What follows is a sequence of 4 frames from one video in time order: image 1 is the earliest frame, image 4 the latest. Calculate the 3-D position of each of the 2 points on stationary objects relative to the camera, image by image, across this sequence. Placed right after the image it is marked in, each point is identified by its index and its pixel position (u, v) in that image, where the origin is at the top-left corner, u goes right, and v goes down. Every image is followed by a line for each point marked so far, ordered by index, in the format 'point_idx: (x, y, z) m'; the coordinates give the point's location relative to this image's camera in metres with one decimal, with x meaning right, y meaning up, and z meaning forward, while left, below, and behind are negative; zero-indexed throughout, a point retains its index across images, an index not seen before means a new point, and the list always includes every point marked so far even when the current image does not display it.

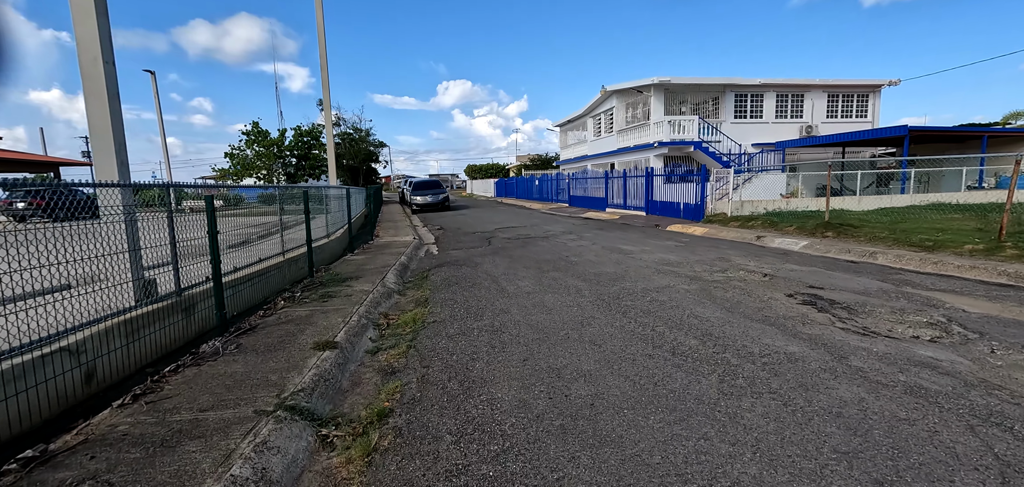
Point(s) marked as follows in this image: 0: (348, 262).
0: (-3.1, -0.4, +8.8) m
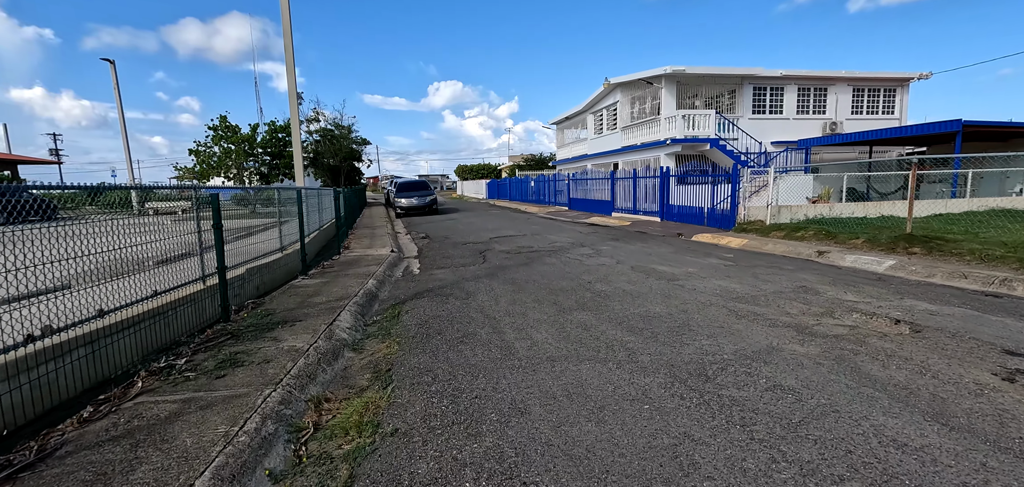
0: (-3.1, -0.7, +6.5) m
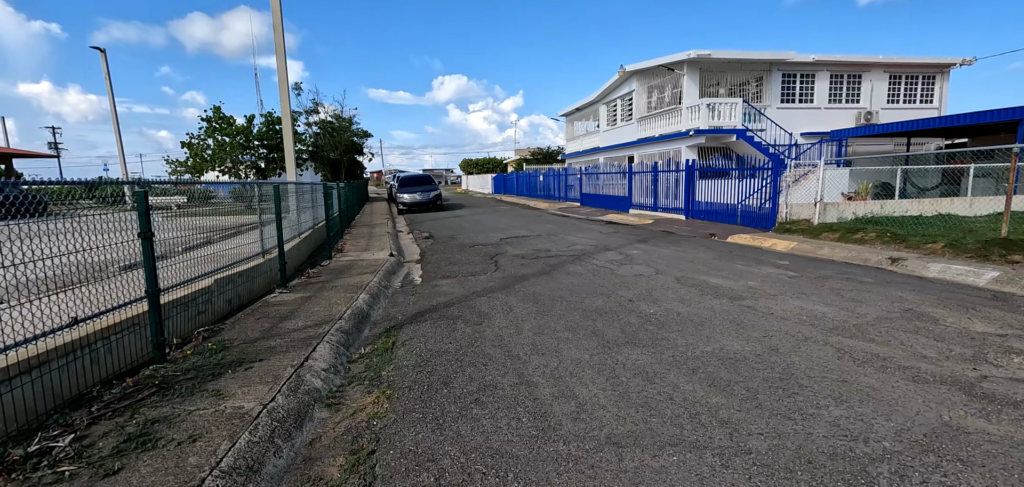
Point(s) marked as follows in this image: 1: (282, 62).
0: (-2.8, -0.8, +5.3) m
1: (-6.5, +5.1, +12.9) m
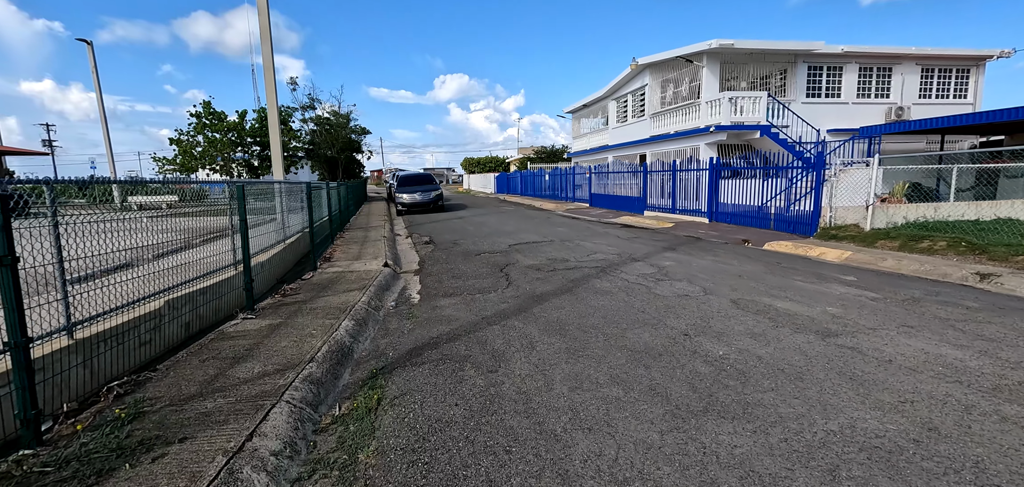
0: (-2.6, -0.9, +4.1) m
1: (-6.2, +5.0, +11.8) m
